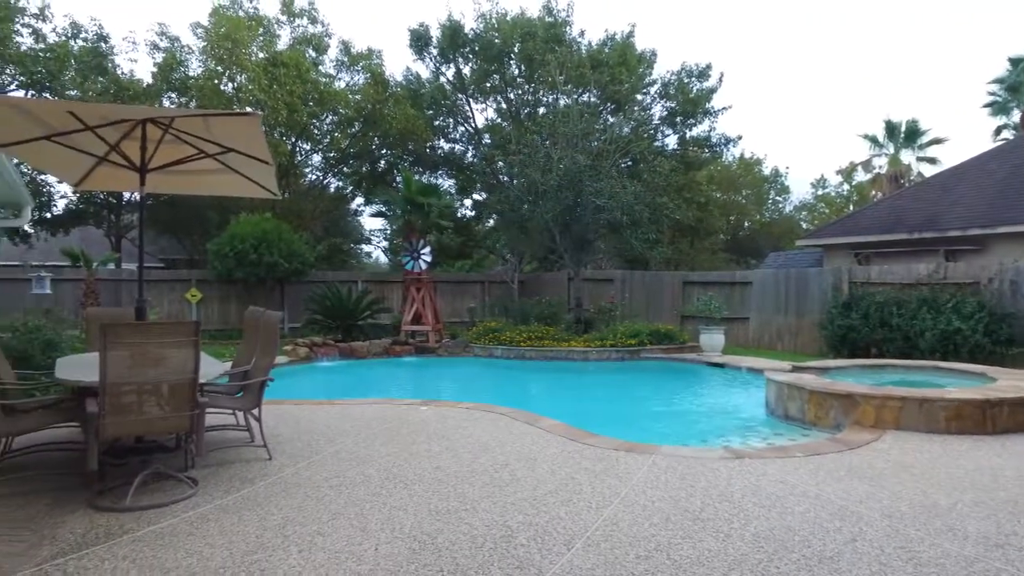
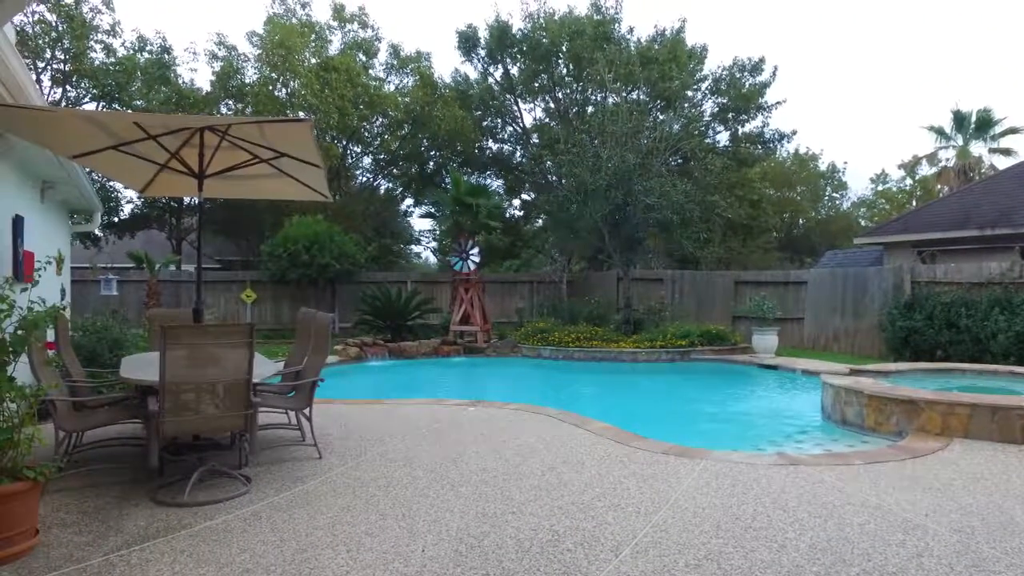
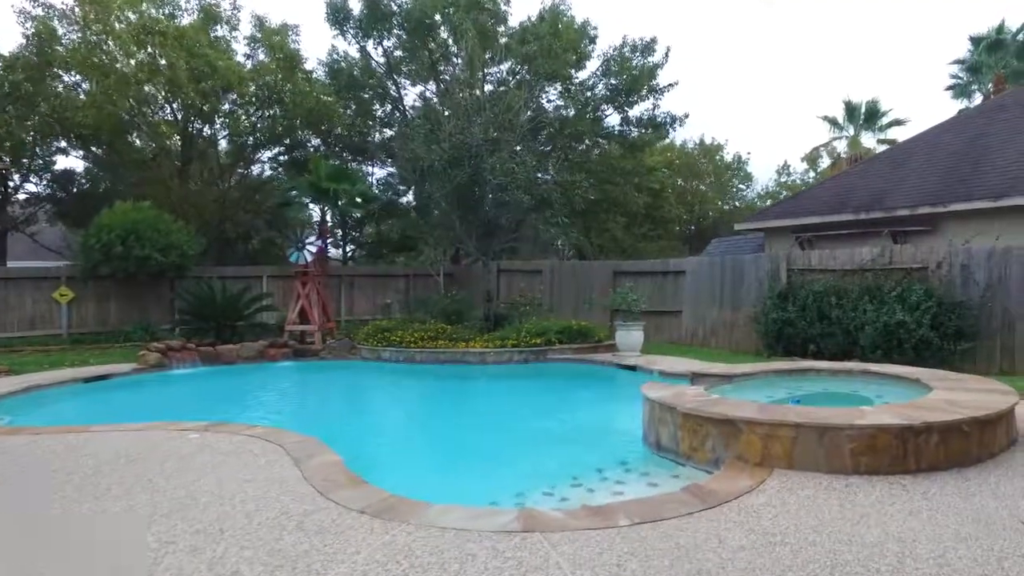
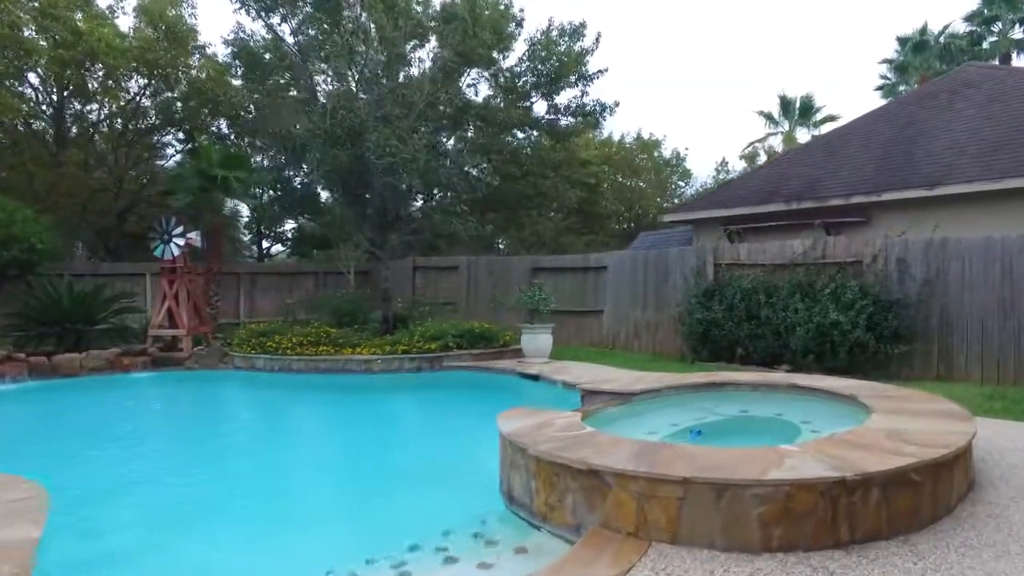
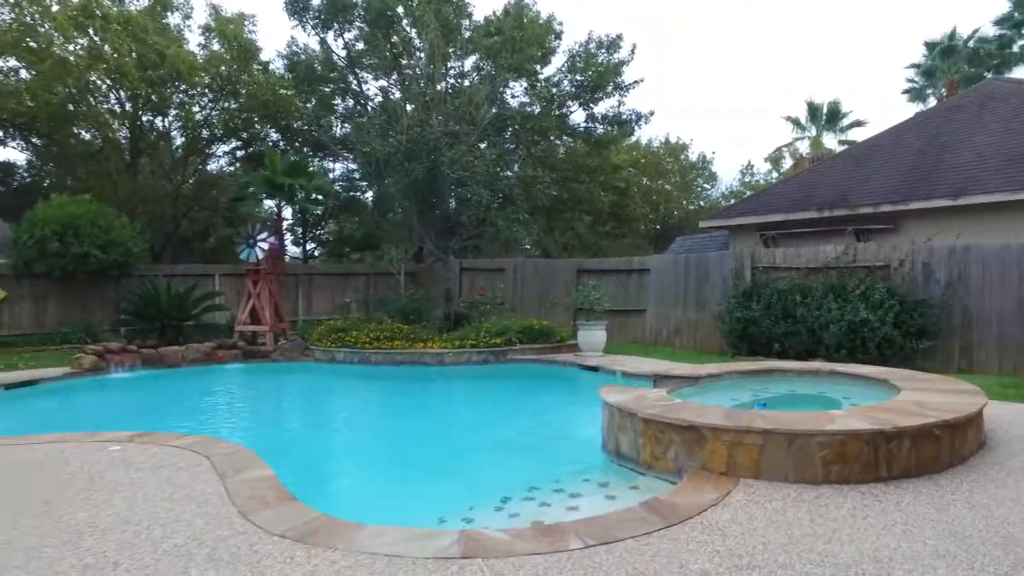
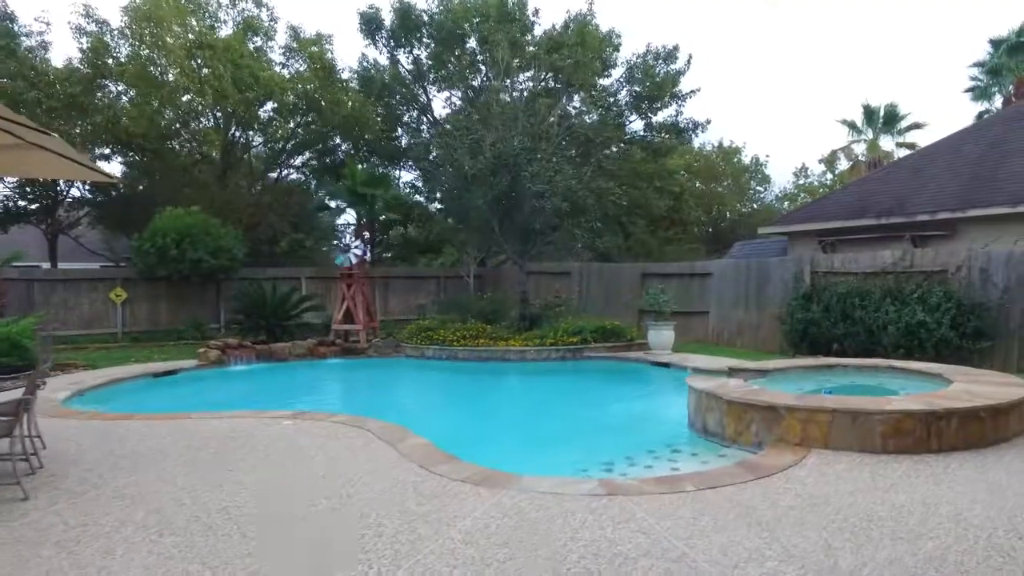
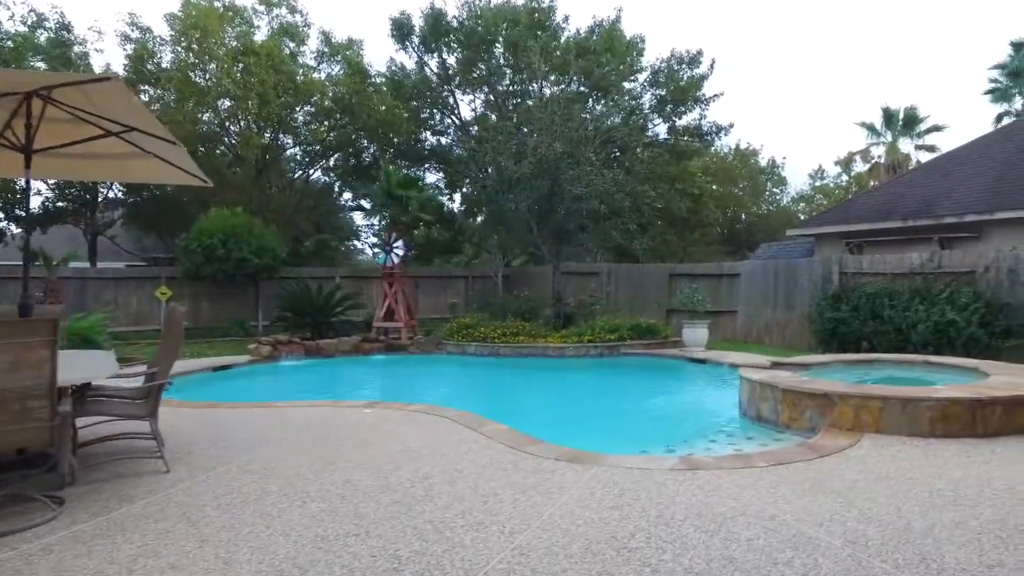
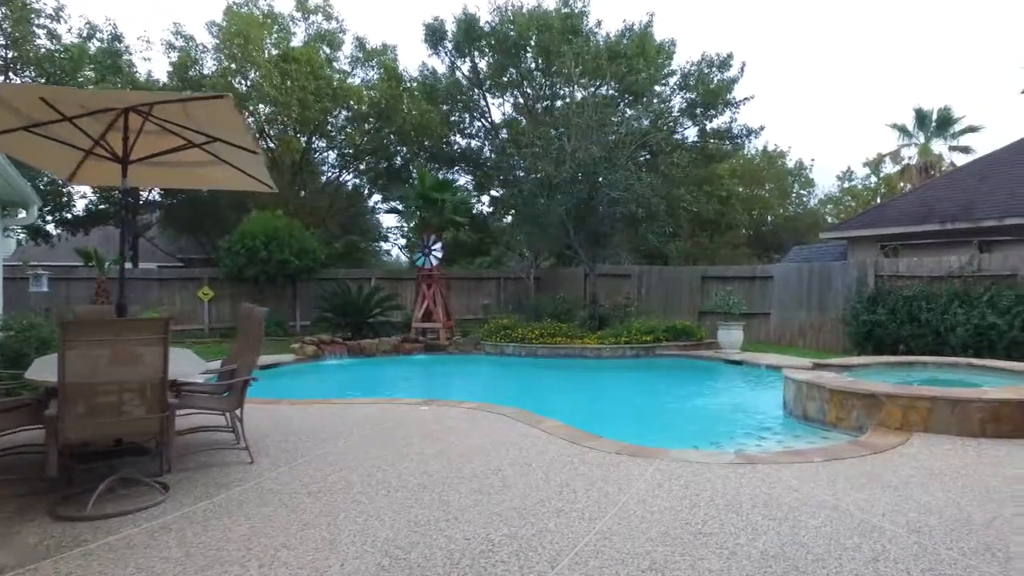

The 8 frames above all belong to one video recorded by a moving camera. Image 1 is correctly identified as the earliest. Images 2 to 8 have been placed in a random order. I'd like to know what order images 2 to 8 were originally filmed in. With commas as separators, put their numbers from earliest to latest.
2, 8, 7, 6, 3, 5, 4
